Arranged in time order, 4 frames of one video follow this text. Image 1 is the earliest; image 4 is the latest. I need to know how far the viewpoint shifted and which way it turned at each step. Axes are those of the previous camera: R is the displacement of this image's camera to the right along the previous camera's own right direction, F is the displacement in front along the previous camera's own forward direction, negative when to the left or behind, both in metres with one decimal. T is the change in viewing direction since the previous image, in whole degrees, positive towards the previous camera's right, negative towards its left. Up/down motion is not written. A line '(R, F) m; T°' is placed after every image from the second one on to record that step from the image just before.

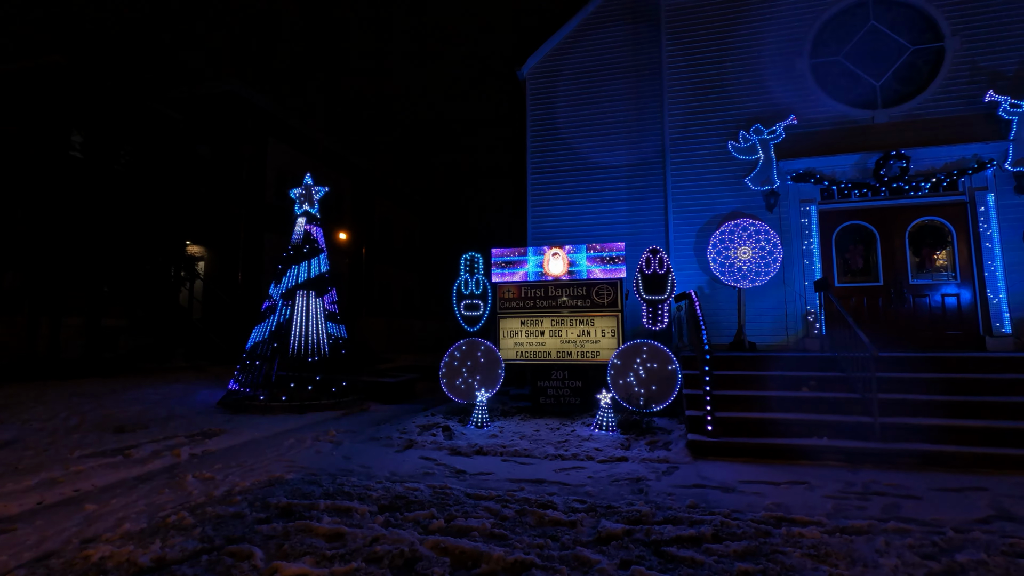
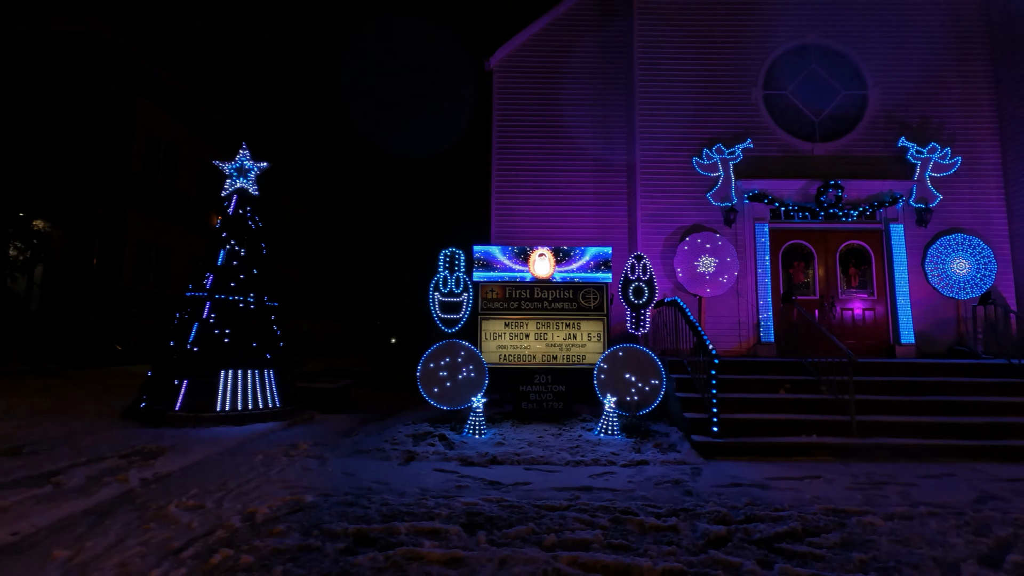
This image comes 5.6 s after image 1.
(-1.6, +0.5) m; +14°
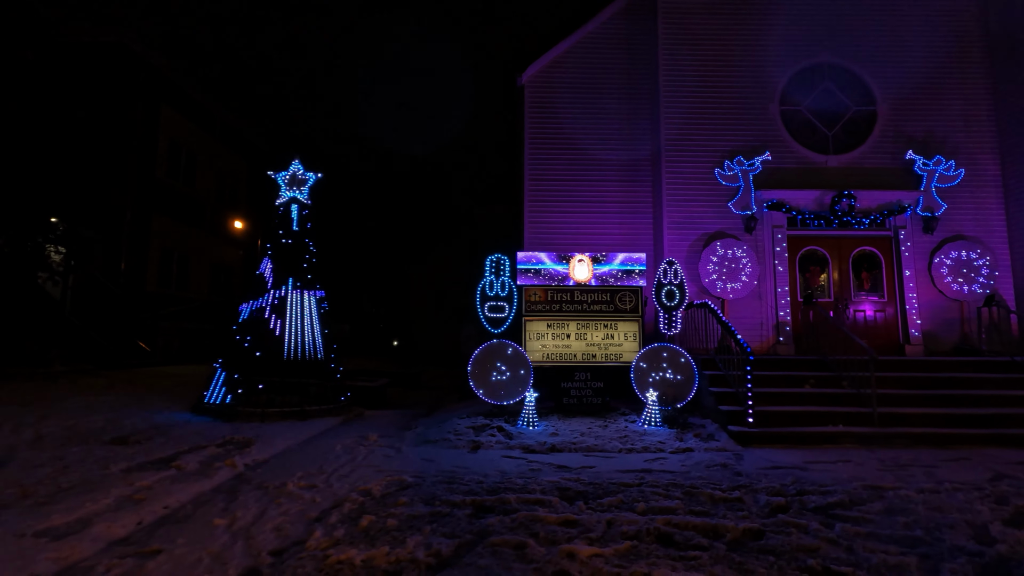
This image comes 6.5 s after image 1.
(-0.8, -0.5) m; +1°
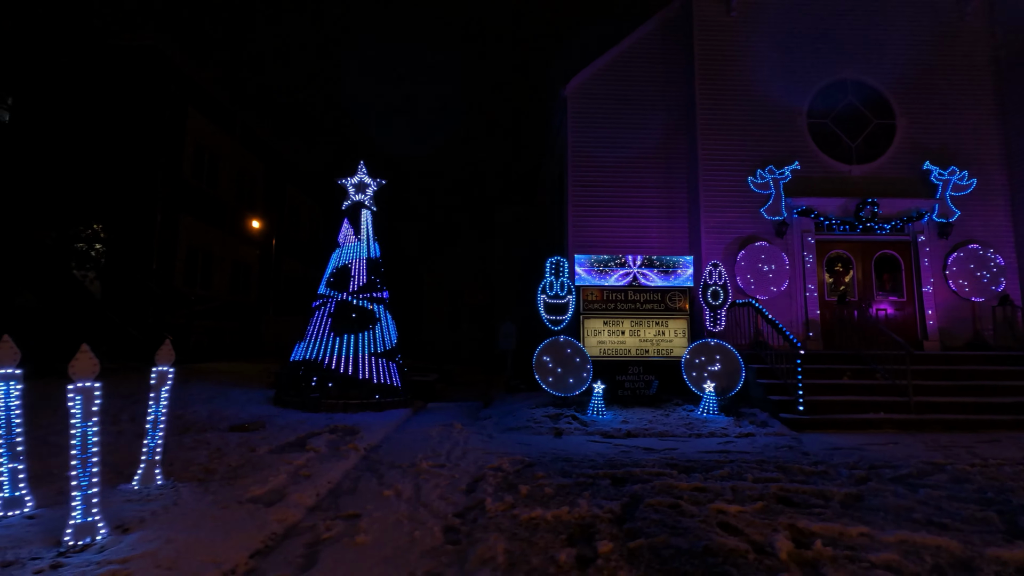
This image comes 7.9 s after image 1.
(-1.2, -0.6) m; +2°
